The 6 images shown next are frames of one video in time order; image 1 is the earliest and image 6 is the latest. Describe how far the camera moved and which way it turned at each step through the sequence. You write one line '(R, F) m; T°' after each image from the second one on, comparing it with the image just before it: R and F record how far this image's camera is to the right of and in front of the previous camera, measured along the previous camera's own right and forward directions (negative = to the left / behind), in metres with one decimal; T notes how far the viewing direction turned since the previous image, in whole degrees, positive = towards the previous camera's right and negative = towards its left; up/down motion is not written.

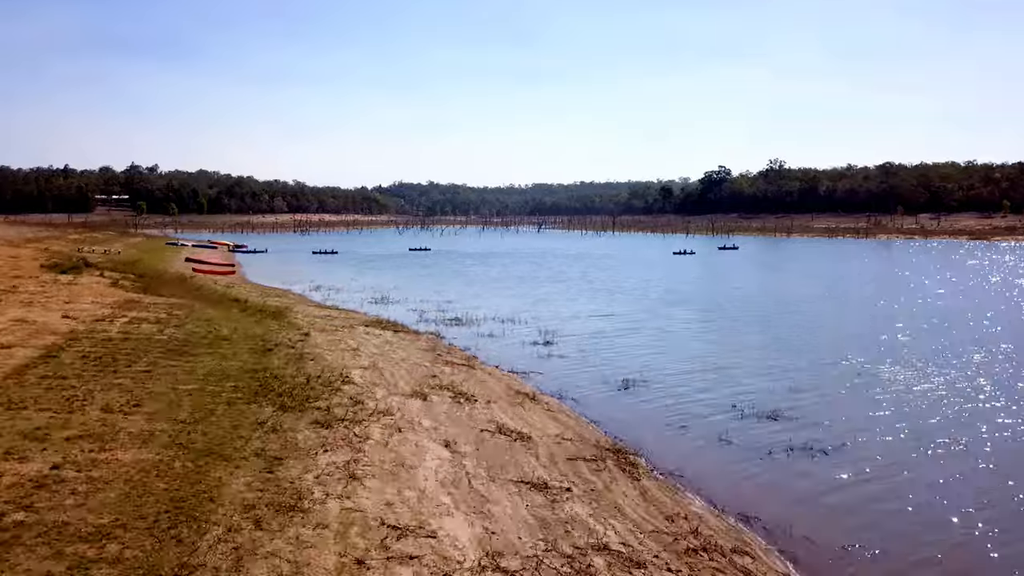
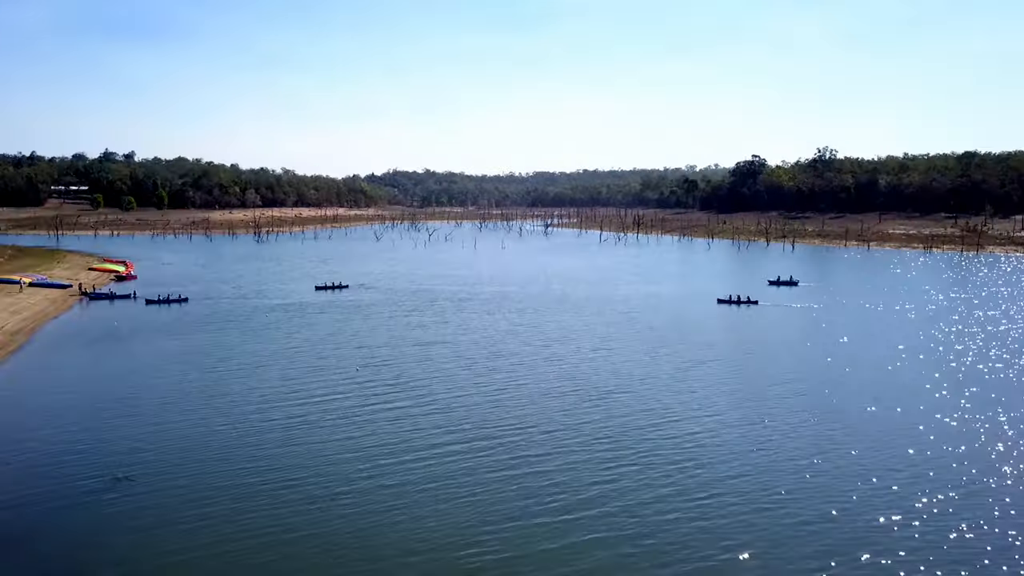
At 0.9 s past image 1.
(-0.4, +22.3) m; 0°
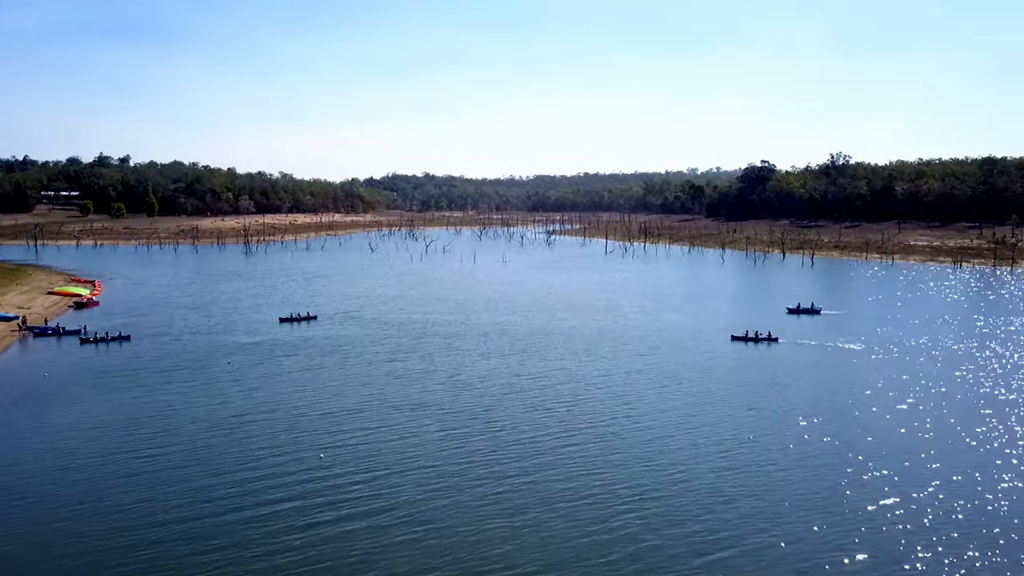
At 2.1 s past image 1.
(-0.1, +4.9) m; 0°
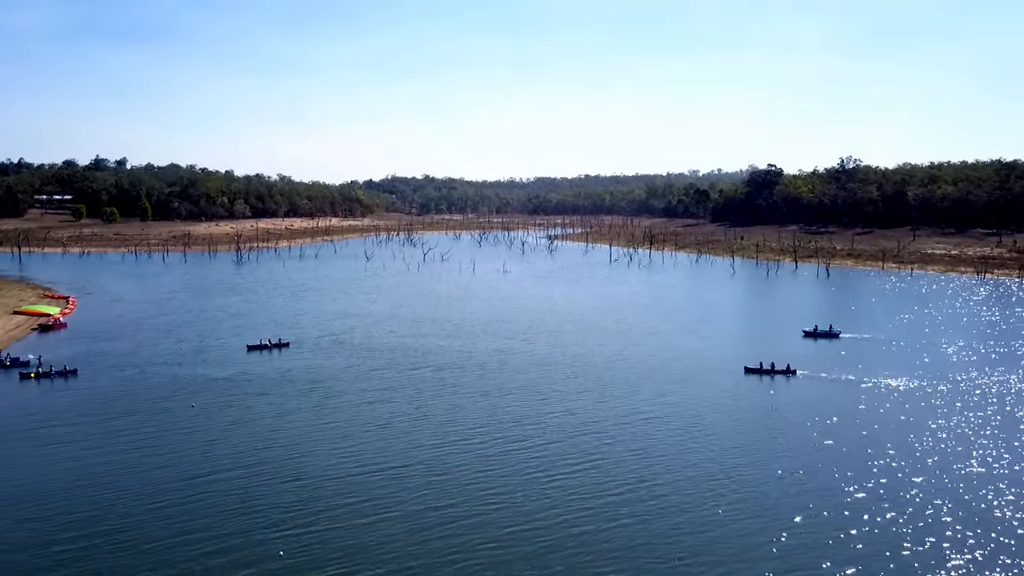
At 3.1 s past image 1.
(-0.1, +3.5) m; 0°
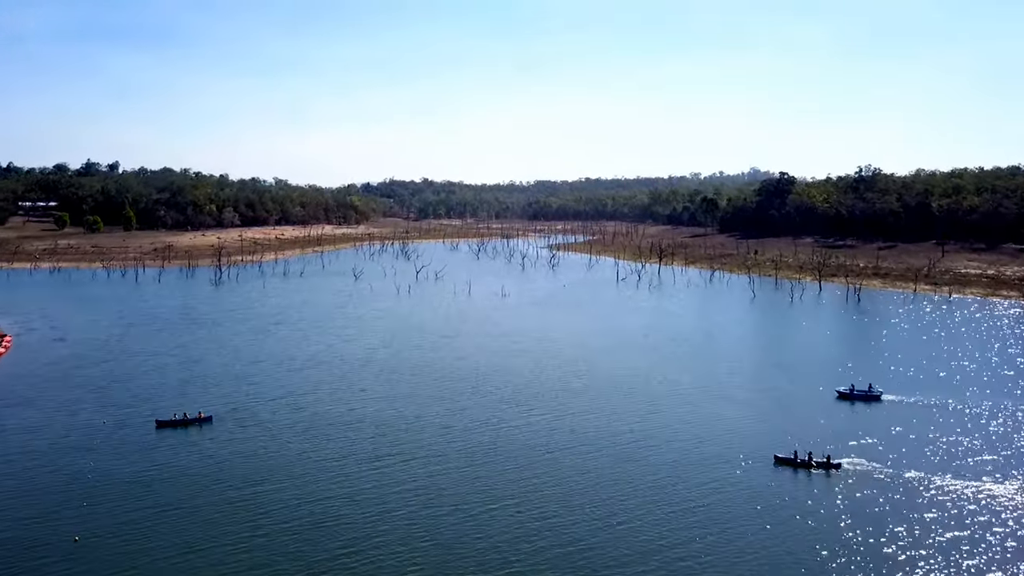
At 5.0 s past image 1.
(+0.2, +6.6) m; 0°
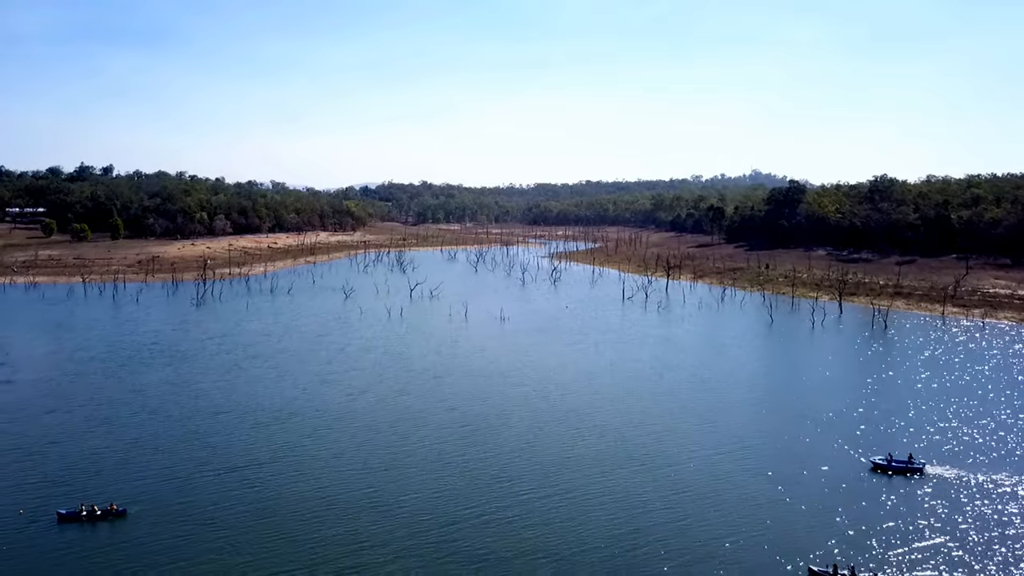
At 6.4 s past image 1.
(+0.1, +4.9) m; 0°
